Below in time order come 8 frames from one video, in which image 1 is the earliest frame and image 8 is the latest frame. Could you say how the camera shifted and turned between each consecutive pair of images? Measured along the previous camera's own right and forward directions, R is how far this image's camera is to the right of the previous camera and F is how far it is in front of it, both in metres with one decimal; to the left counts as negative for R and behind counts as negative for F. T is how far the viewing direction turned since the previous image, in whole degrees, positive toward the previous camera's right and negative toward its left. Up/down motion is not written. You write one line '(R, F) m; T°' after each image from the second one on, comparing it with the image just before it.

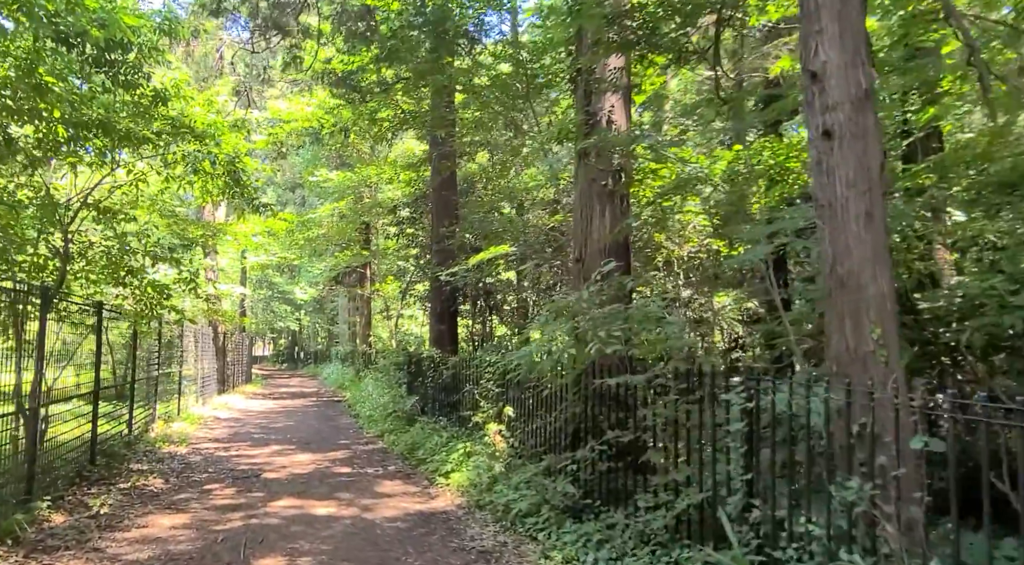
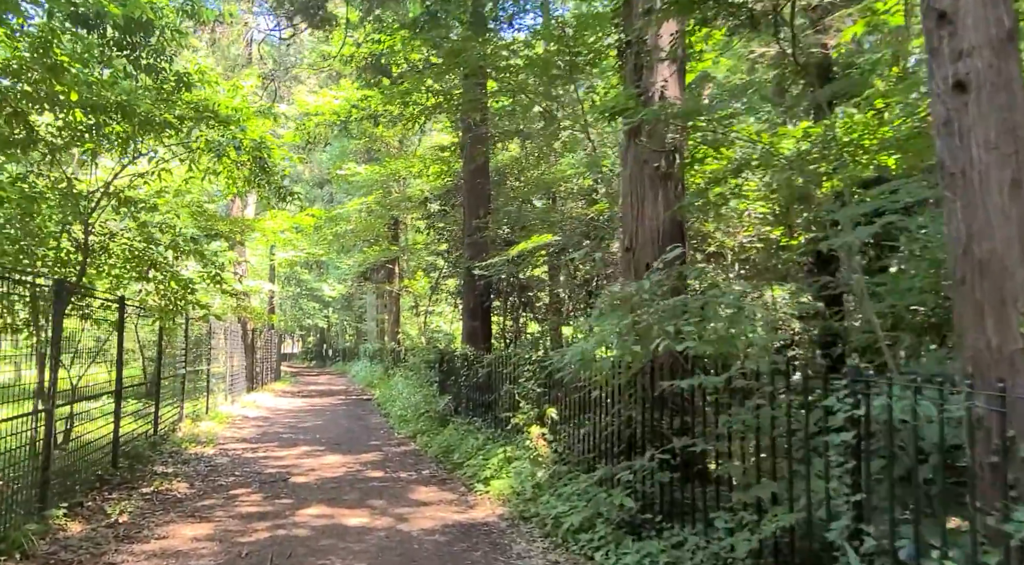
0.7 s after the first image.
(-0.2, +0.5) m; -2°
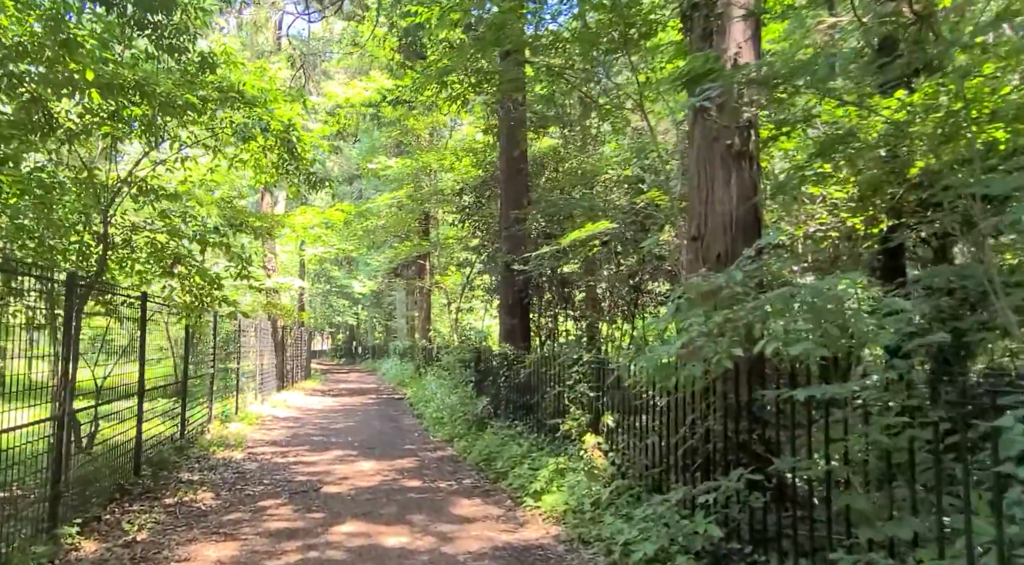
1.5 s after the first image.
(-0.2, +0.7) m; -2°
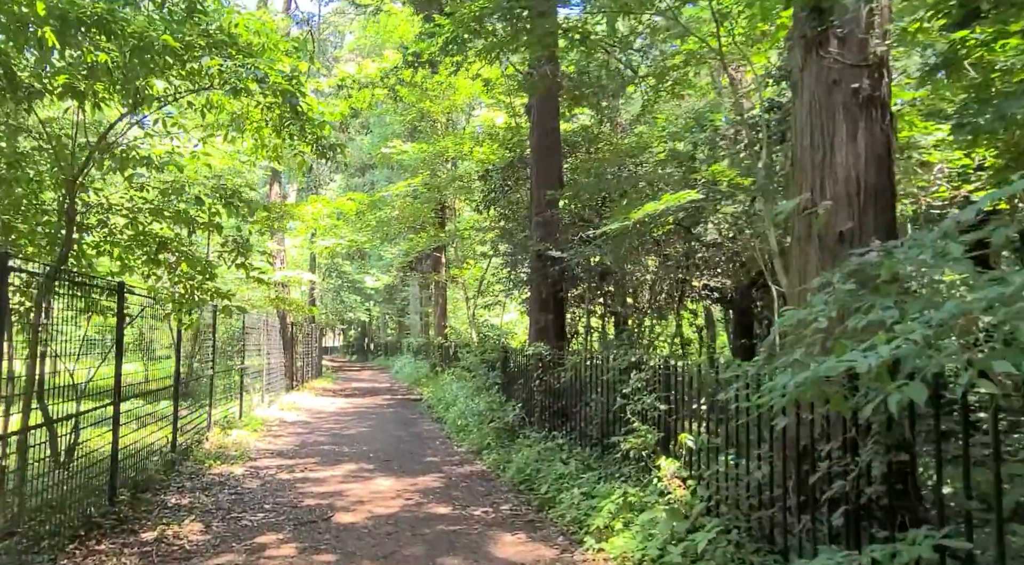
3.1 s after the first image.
(-0.3, +1.3) m; -1°
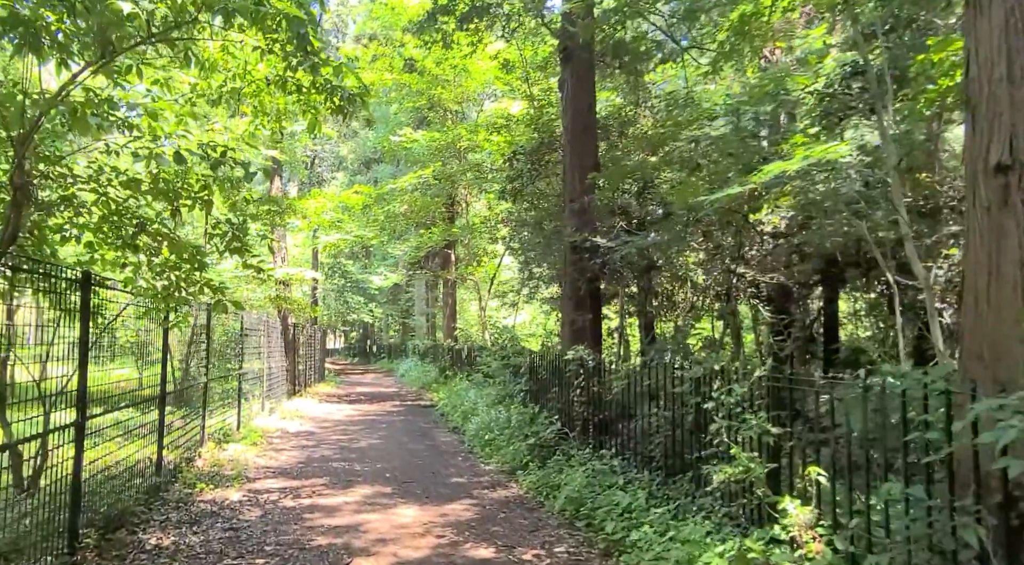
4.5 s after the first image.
(-0.4, +1.3) m; 0°
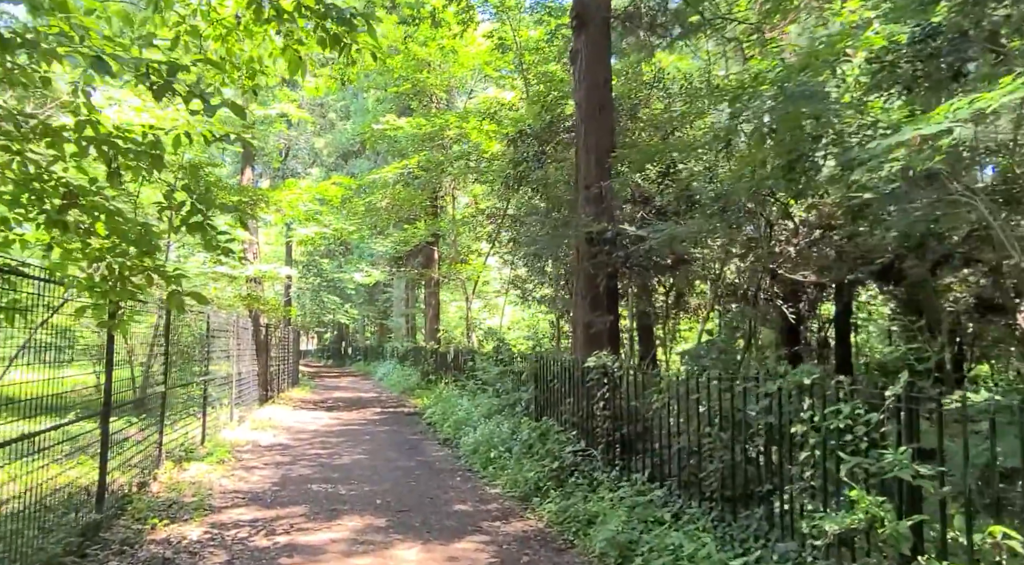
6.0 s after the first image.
(-0.4, +1.3) m; +2°
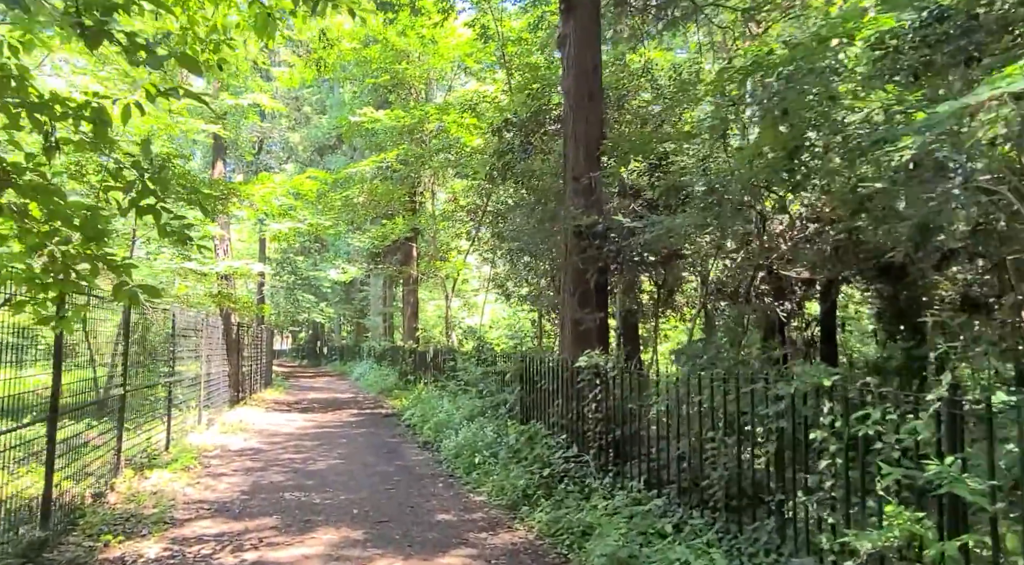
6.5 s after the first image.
(-0.1, +0.5) m; +2°
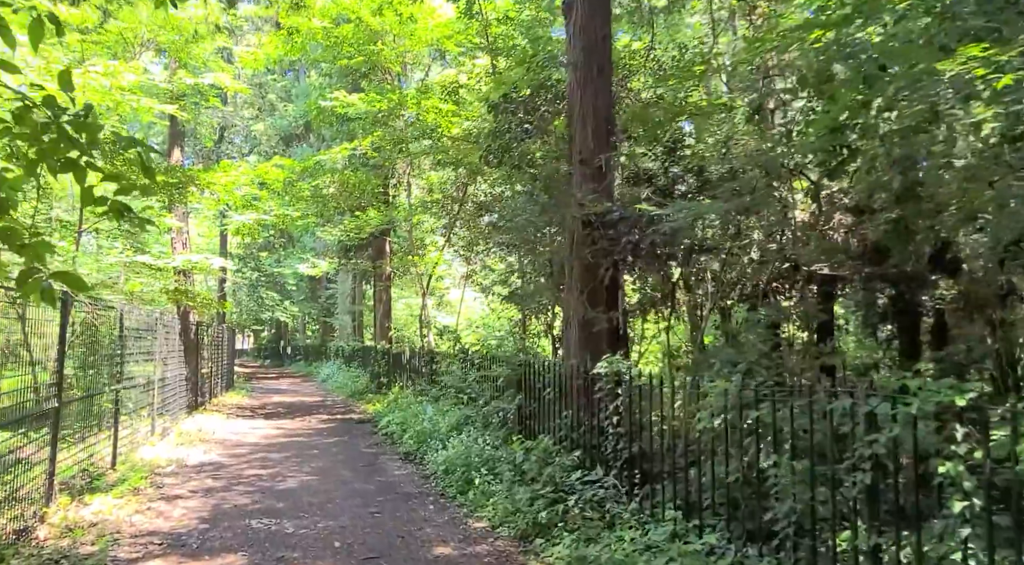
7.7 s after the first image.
(-0.4, +1.0) m; +3°
